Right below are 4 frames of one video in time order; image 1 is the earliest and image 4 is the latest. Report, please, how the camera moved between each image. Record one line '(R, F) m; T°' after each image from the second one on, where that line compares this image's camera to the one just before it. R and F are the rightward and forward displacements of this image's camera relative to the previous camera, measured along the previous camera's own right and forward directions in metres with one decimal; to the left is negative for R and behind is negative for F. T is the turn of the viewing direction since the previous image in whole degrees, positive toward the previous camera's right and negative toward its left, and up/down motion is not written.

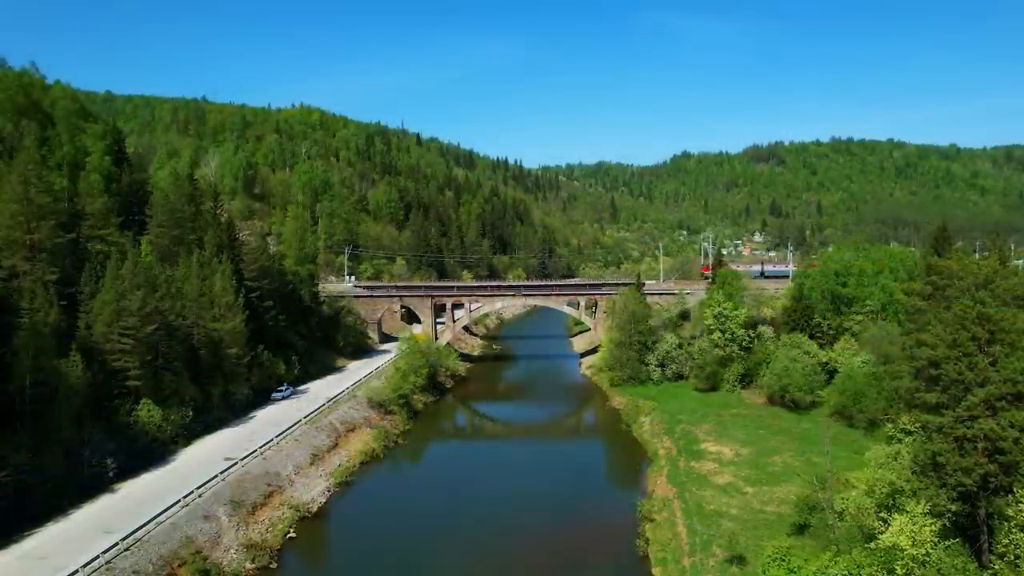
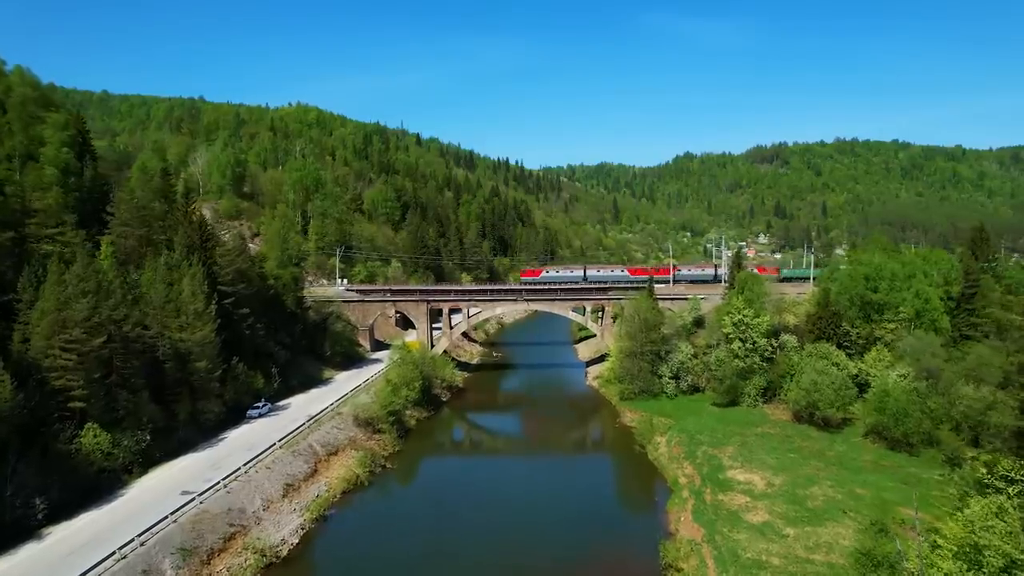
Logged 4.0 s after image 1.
(-0.1, +4.7) m; 0°
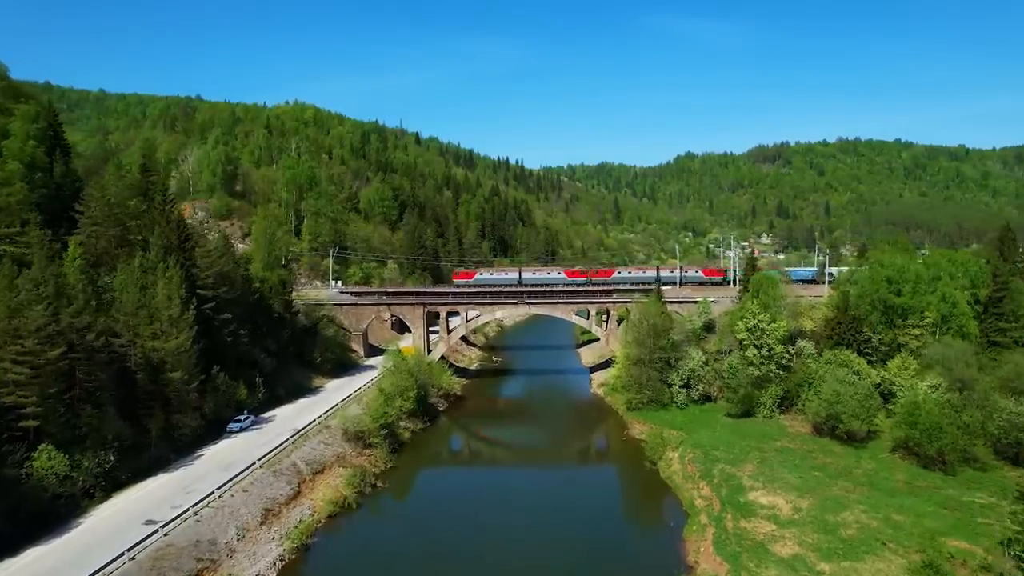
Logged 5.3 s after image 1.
(-0.1, +3.1) m; 0°
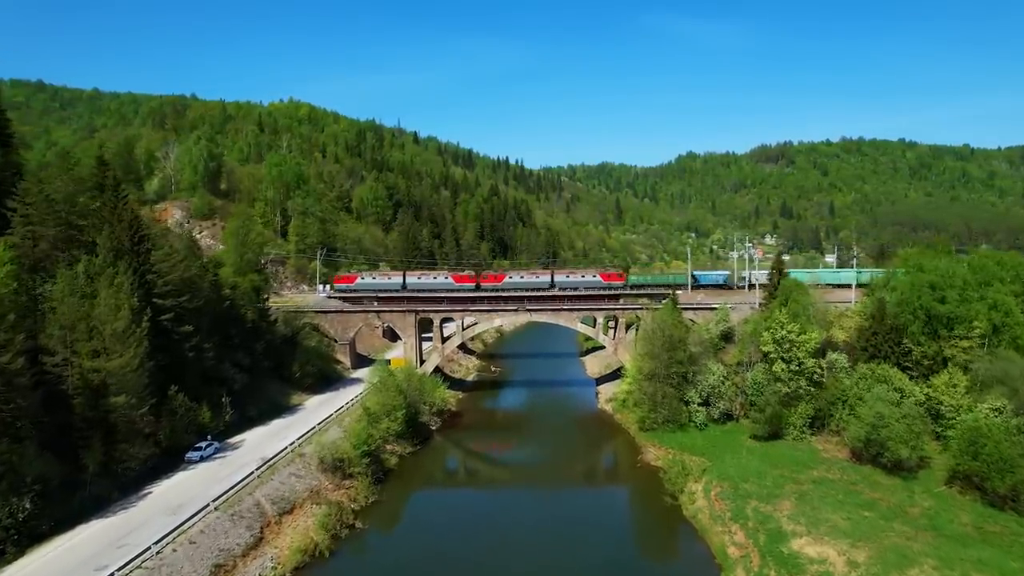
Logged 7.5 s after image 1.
(0.0, +5.2) m; 0°
